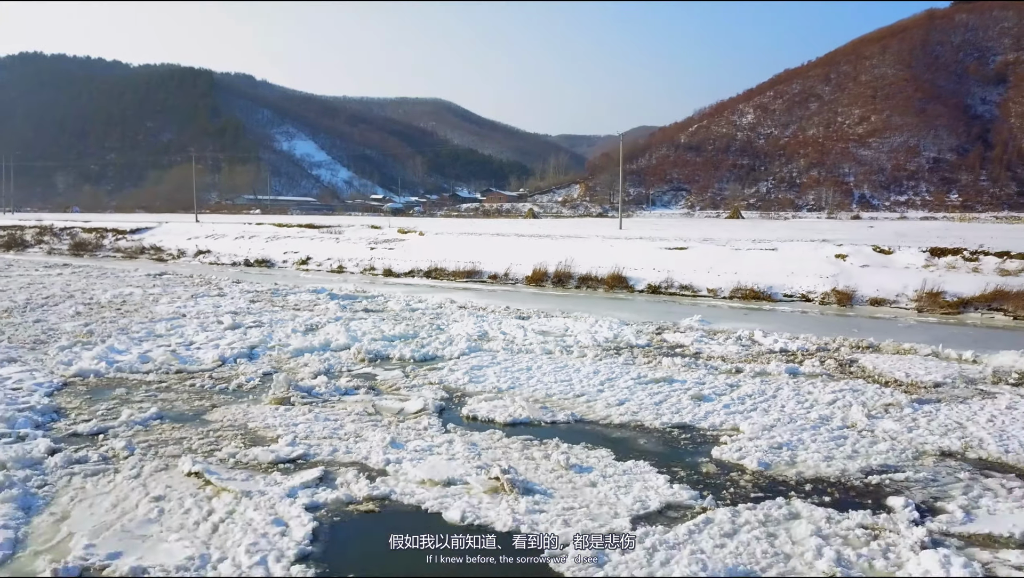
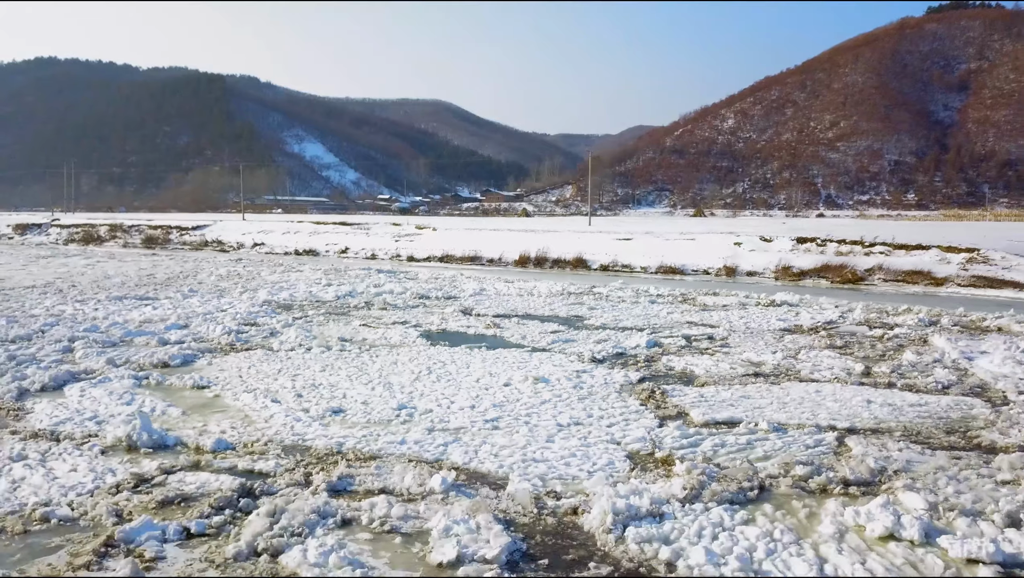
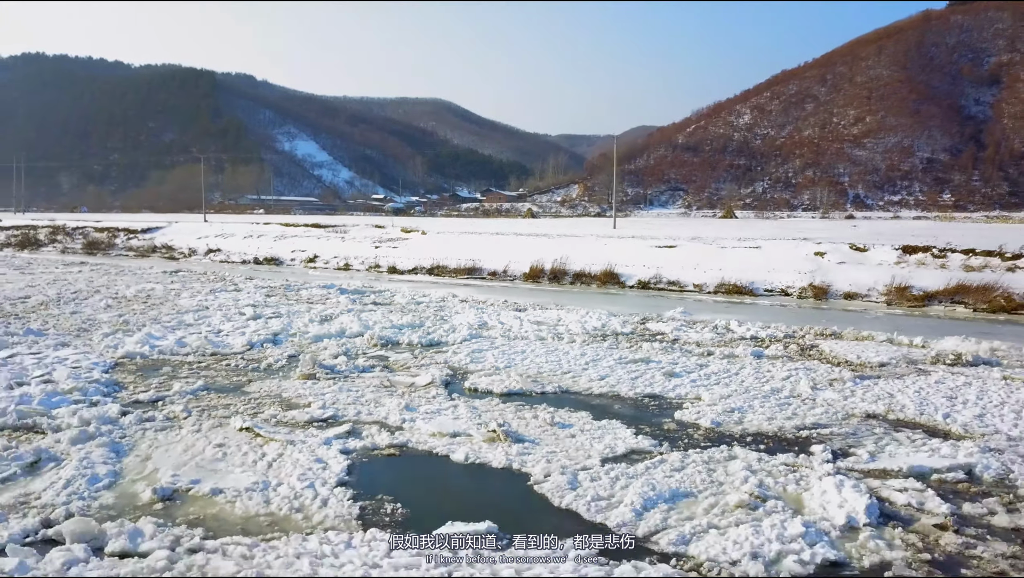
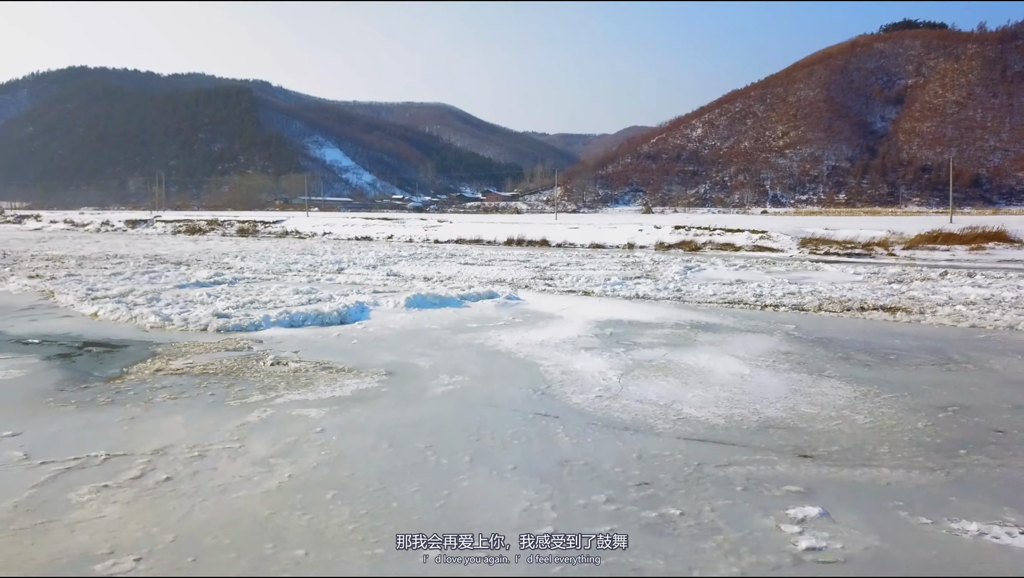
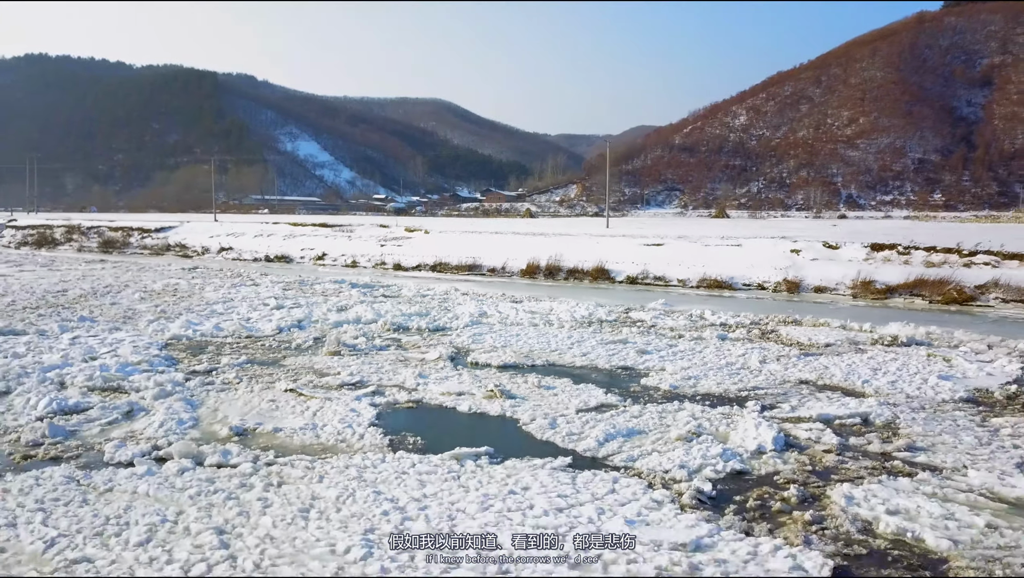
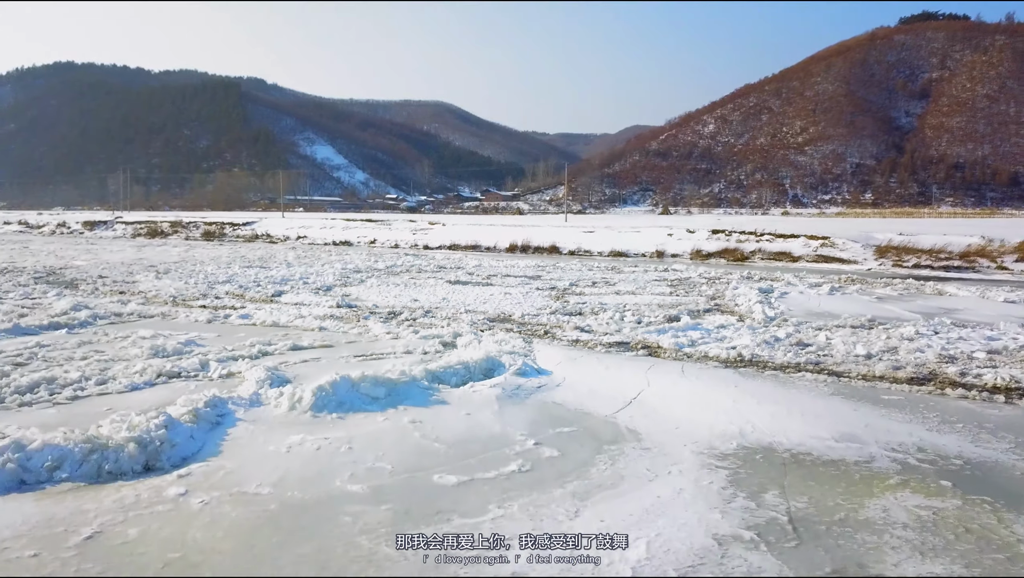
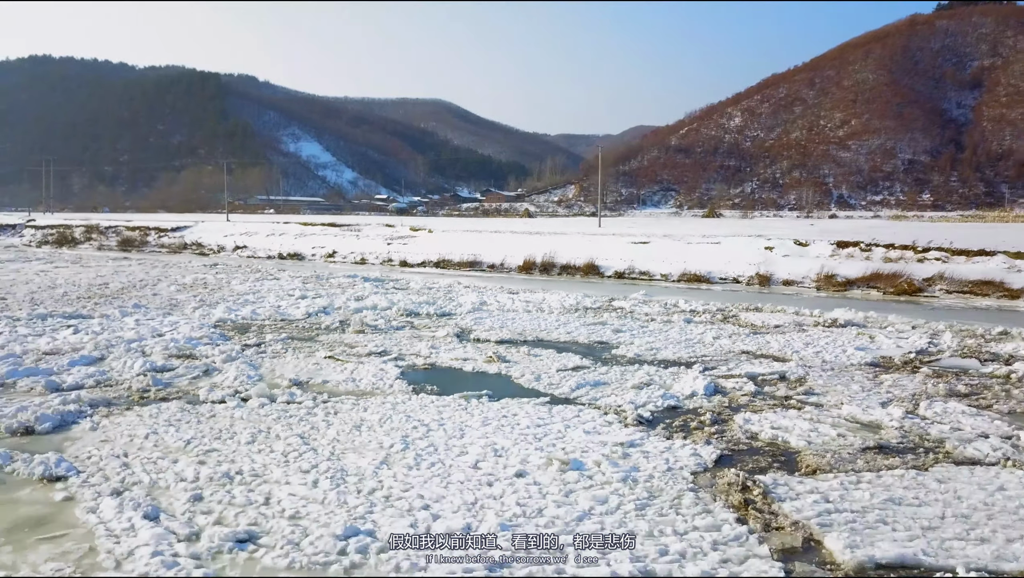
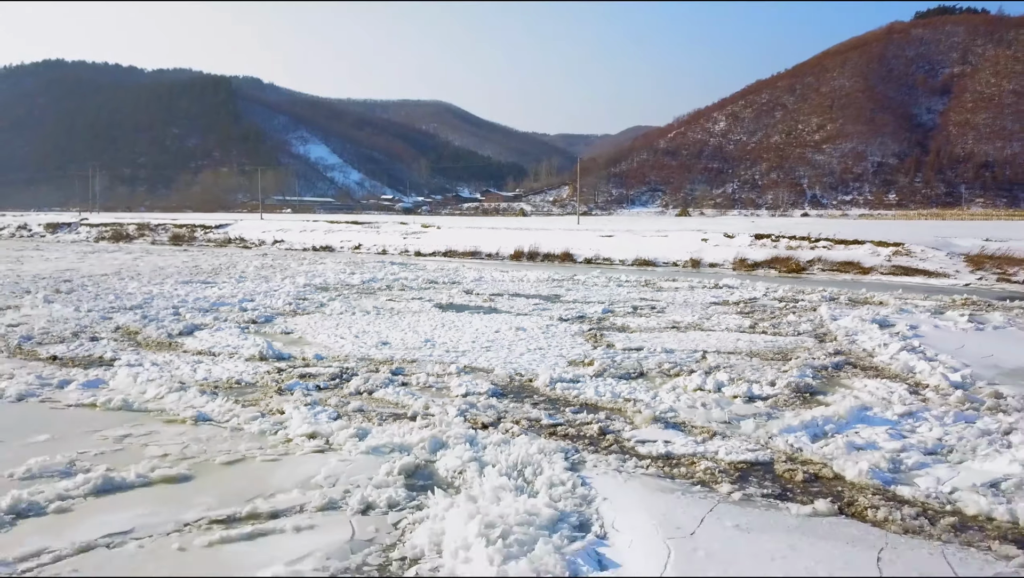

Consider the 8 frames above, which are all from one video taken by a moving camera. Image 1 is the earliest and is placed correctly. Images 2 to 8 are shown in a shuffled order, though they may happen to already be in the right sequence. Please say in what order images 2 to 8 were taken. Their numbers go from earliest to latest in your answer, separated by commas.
3, 5, 7, 2, 8, 6, 4
